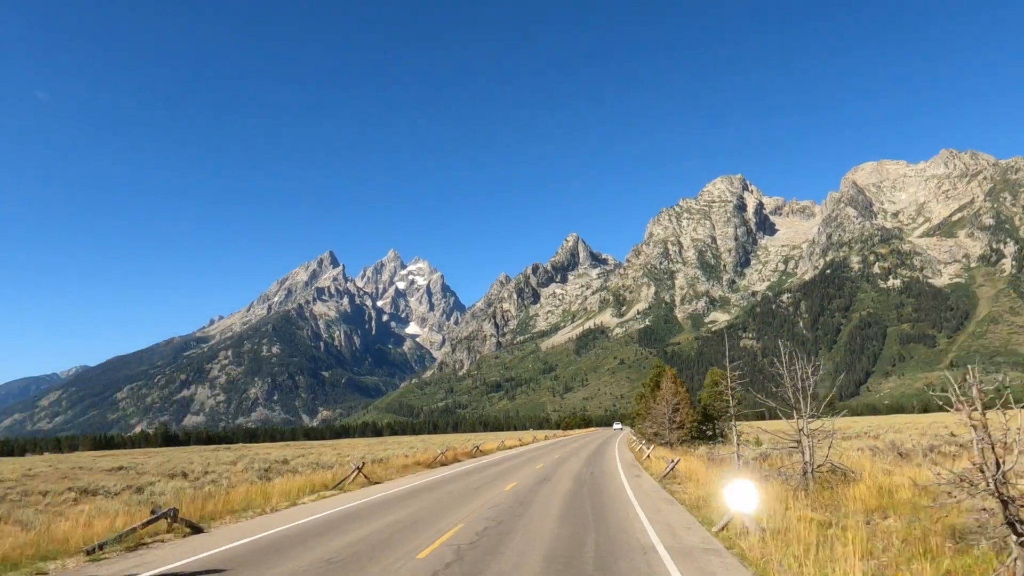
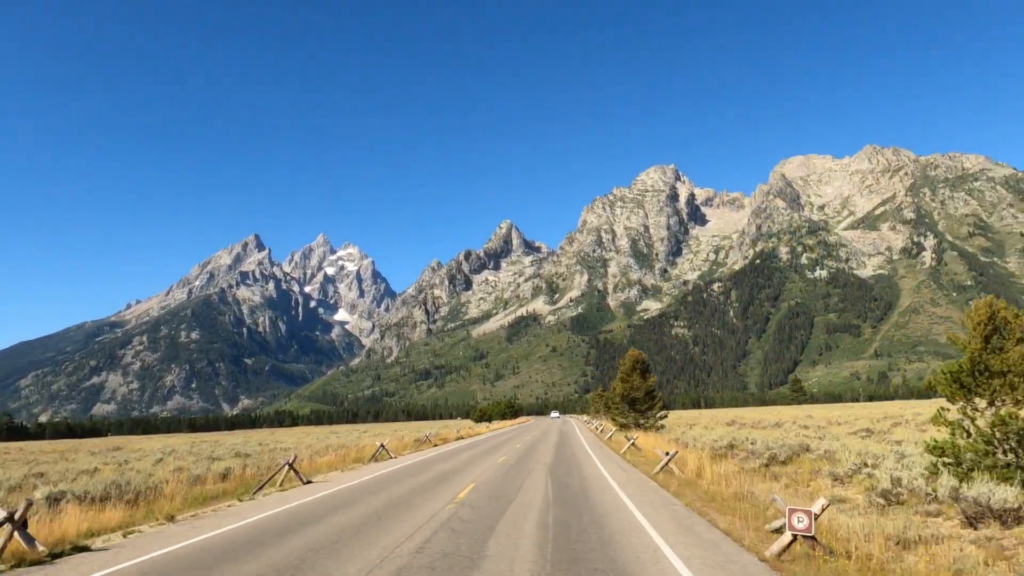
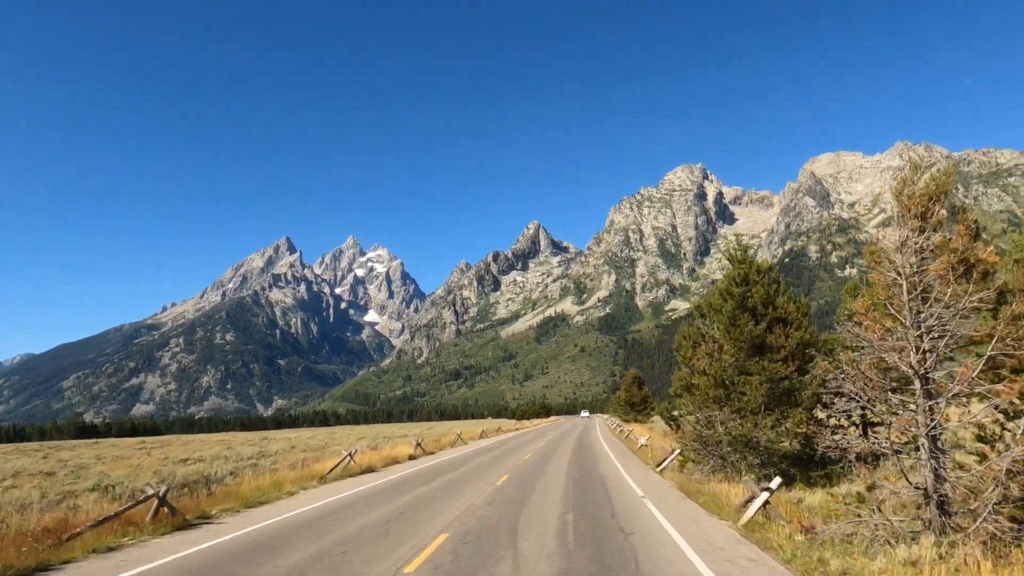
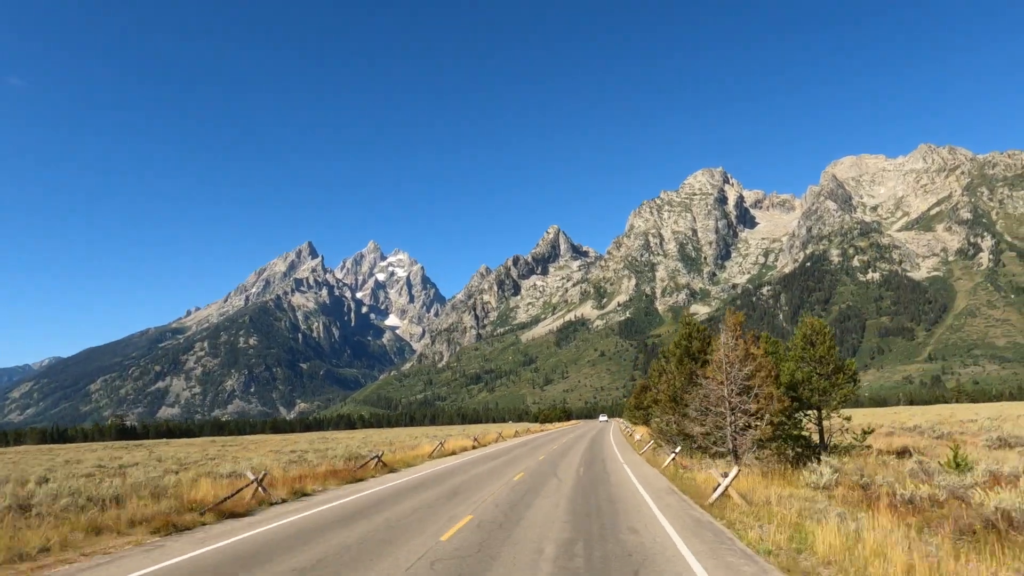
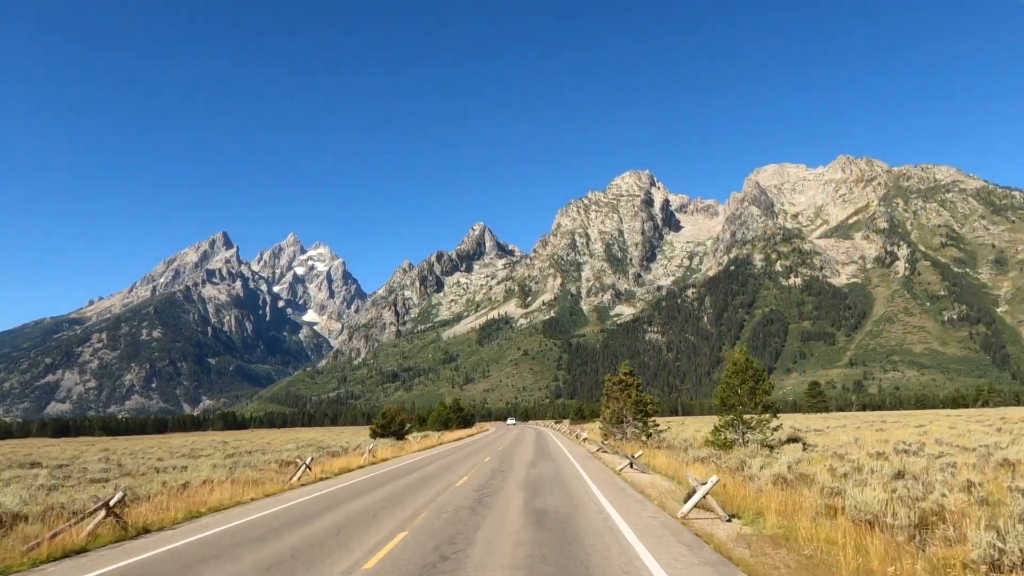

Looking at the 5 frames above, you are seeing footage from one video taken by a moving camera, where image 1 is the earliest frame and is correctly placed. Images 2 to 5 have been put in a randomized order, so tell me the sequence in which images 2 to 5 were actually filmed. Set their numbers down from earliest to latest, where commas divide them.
4, 3, 2, 5
